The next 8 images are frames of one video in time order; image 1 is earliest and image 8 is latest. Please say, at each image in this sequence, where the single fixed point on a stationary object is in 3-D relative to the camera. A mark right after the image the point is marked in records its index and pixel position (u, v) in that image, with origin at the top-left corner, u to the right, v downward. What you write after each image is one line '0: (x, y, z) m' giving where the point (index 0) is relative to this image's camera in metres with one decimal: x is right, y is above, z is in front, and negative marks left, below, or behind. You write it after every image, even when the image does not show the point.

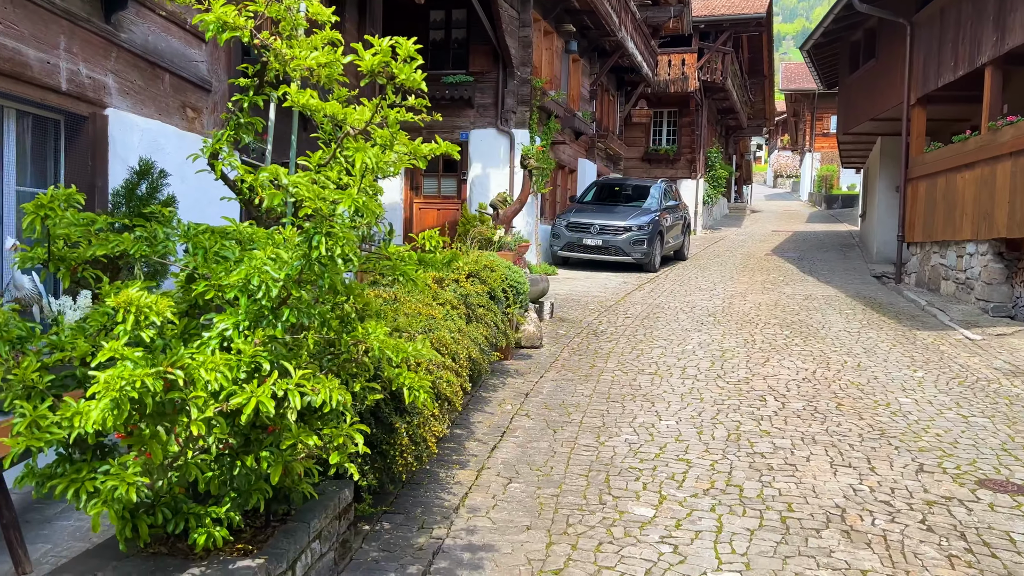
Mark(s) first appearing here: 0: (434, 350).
0: (-0.4, -0.3, +3.6) m
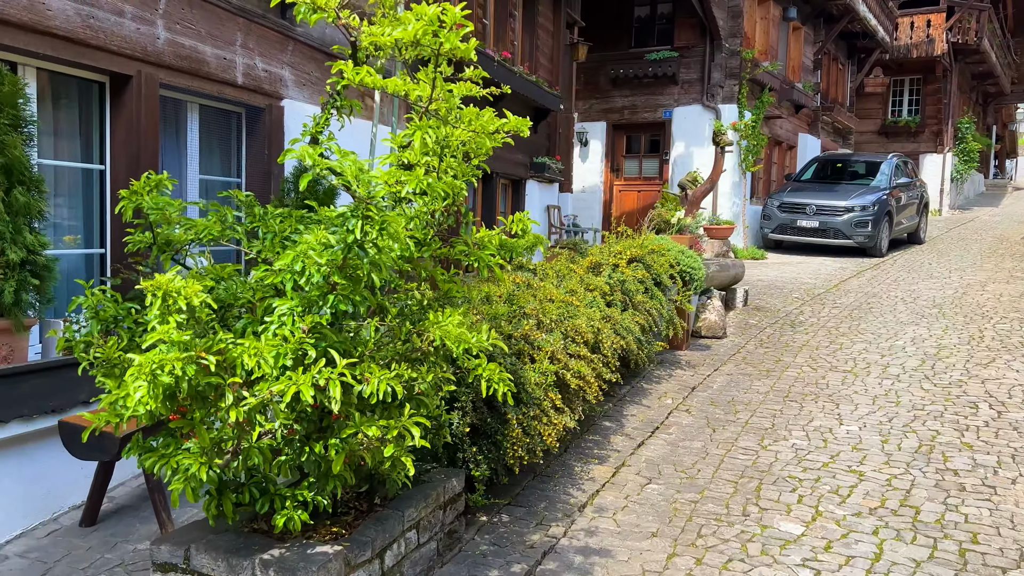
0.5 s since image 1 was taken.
0: (+0.2, -0.2, +3.5) m
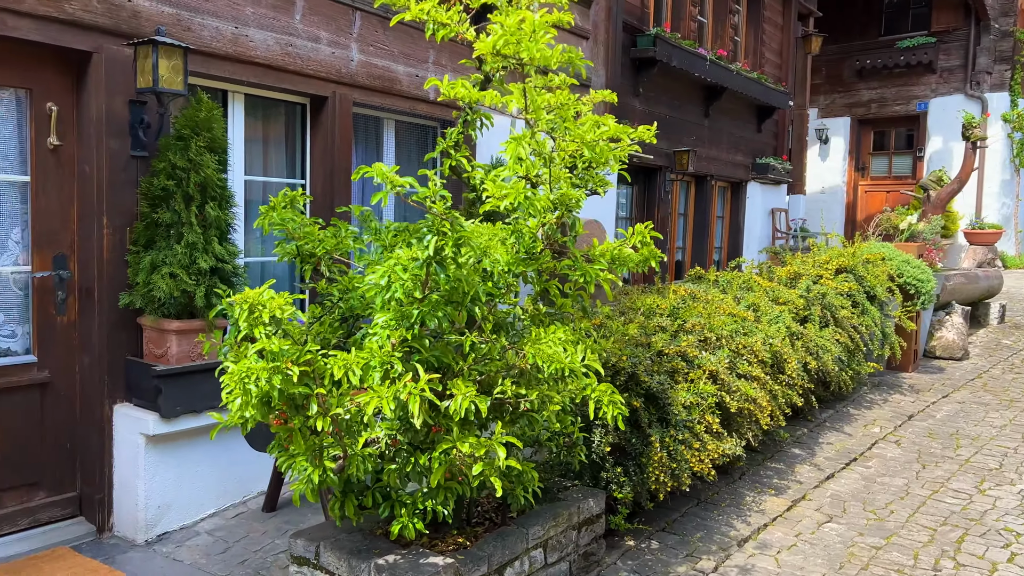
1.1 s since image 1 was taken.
0: (+0.8, -0.3, +3.2) m
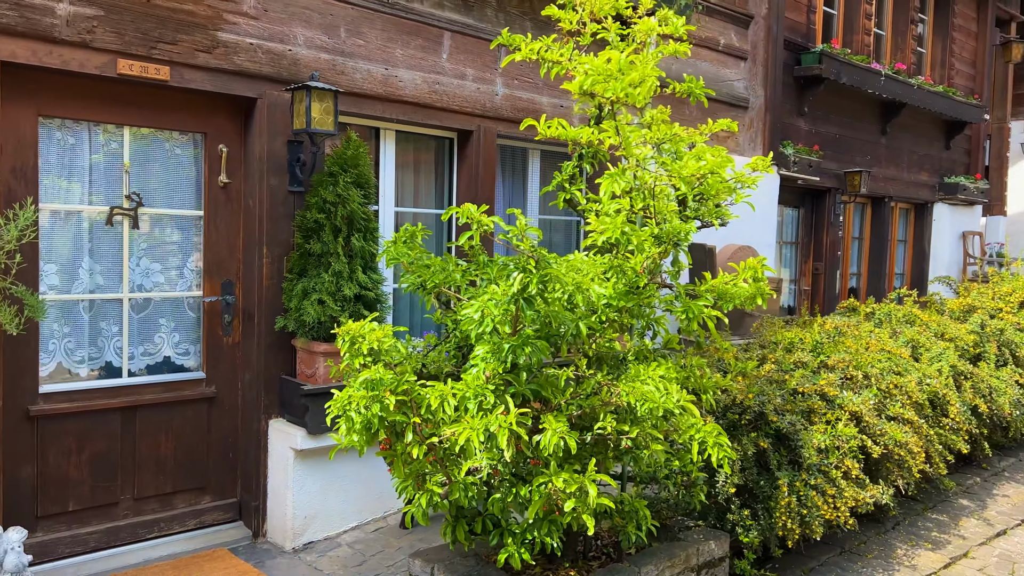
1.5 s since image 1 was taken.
0: (+1.3, -0.4, +3.0) m
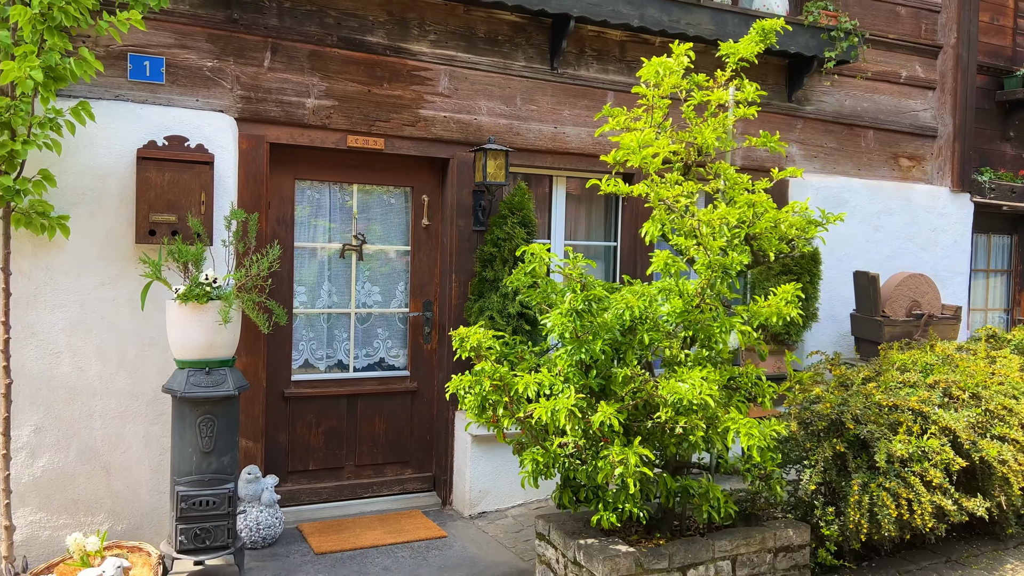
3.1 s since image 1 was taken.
0: (+1.8, -0.5, +3.2) m
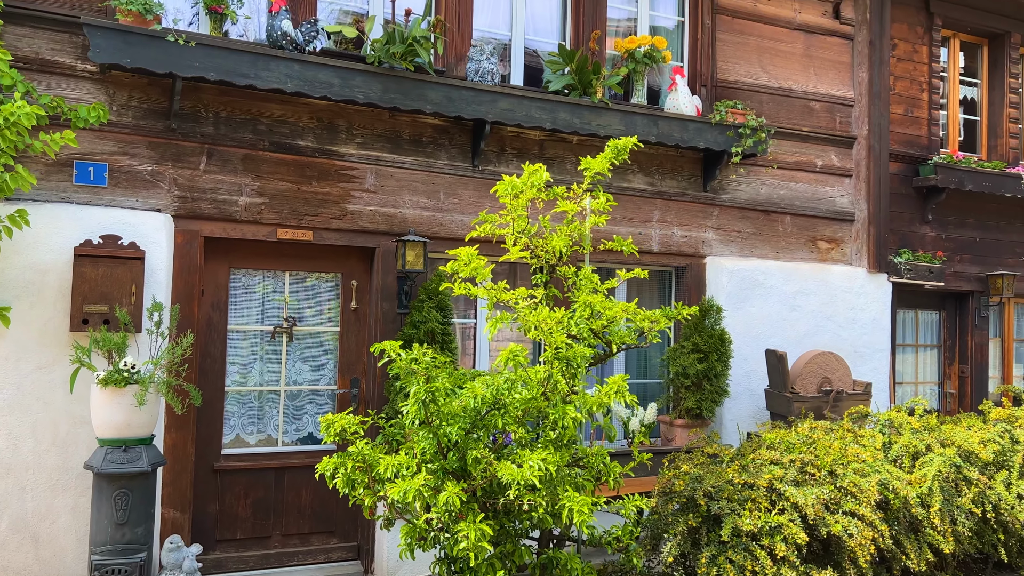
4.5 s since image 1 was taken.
0: (+1.3, -0.9, +3.5) m
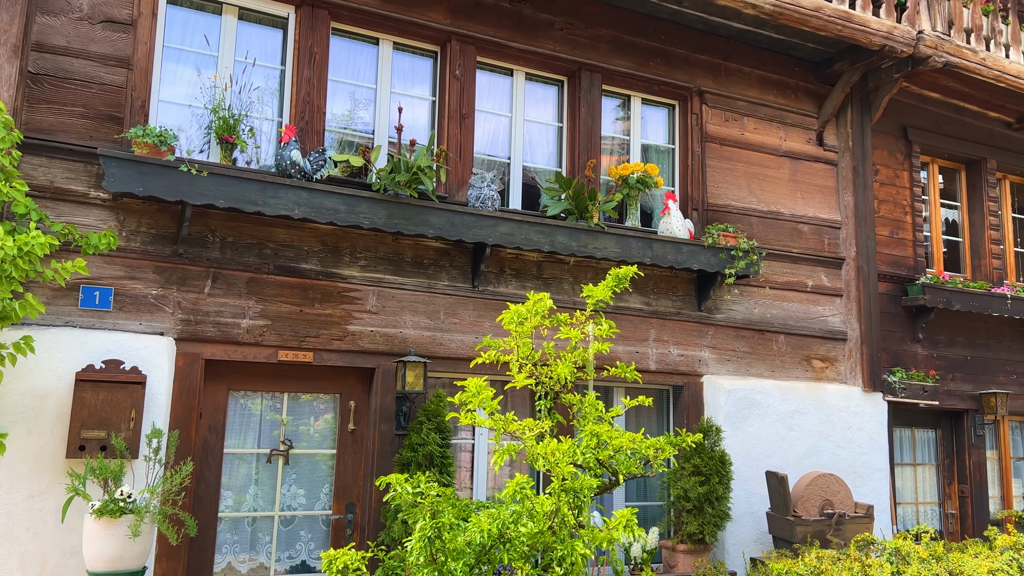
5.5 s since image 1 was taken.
0: (+1.3, -1.4, +3.4) m
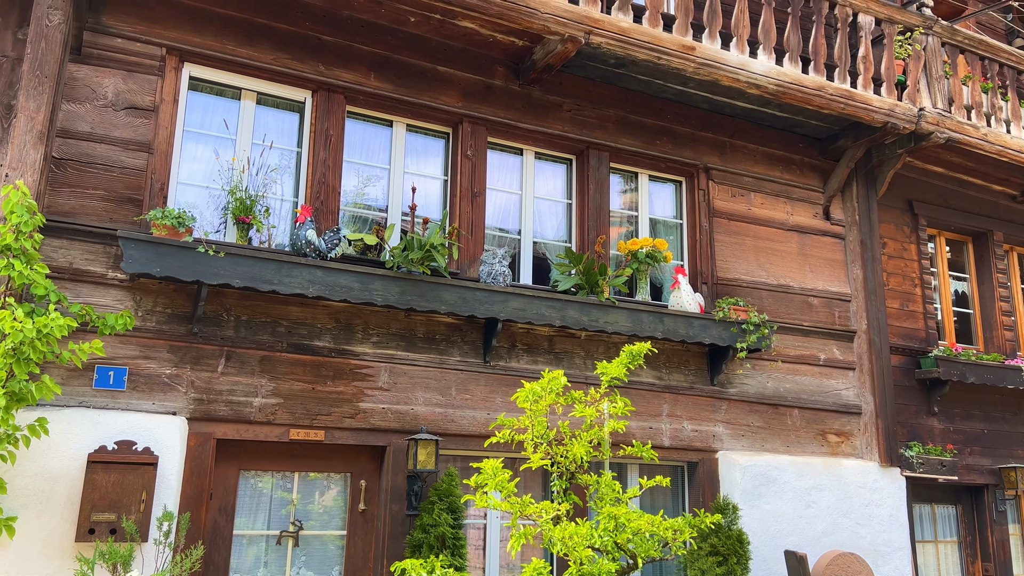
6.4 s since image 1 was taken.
0: (+1.4, -1.7, +3.3) m
